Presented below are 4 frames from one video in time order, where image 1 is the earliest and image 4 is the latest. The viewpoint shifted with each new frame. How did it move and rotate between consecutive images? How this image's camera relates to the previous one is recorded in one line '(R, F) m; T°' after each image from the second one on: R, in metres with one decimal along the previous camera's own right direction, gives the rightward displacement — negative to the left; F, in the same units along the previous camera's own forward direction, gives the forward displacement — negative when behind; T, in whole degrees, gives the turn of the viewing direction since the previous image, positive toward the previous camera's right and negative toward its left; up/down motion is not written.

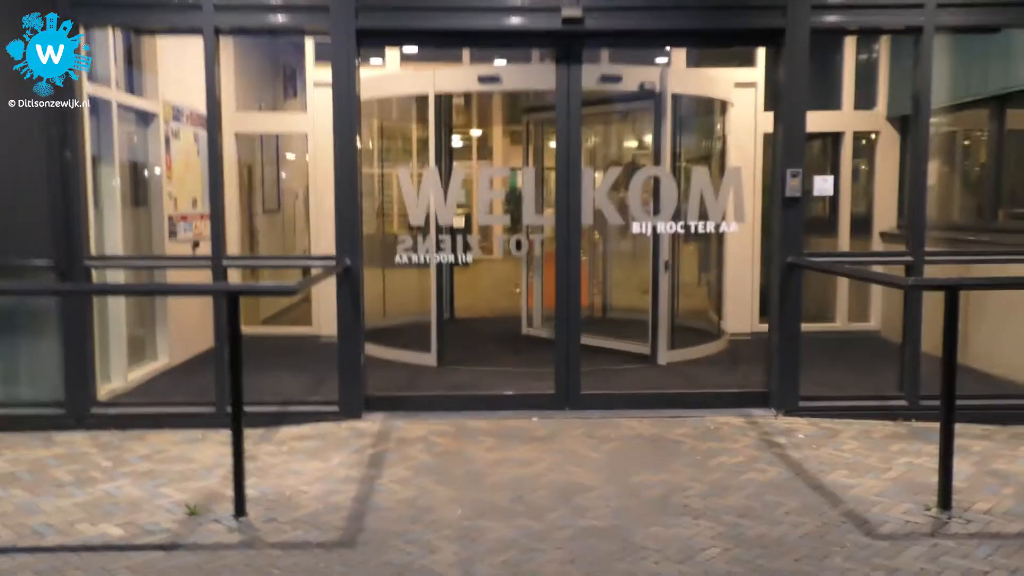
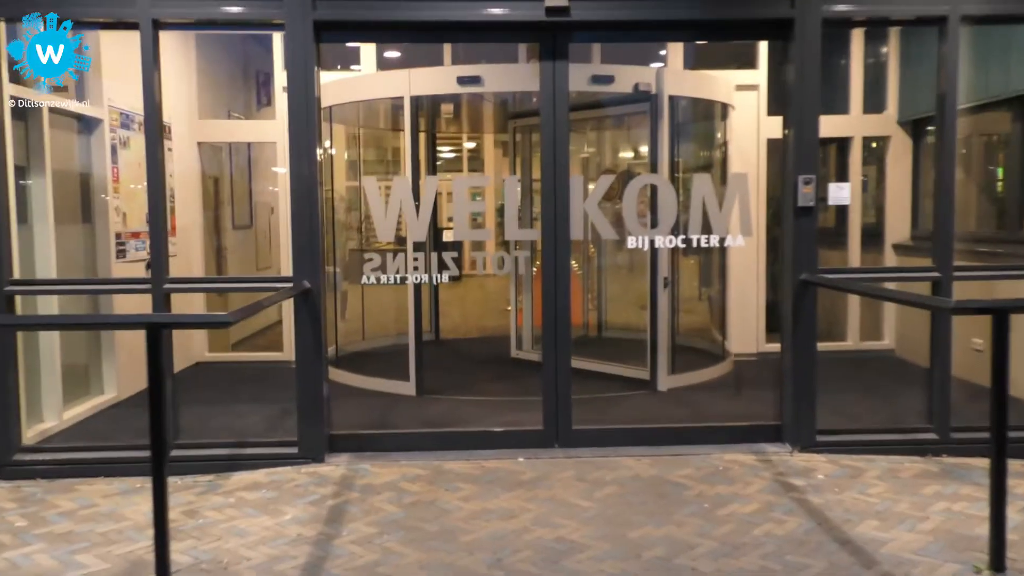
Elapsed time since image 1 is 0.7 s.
(+0.1, +0.5) m; 0°
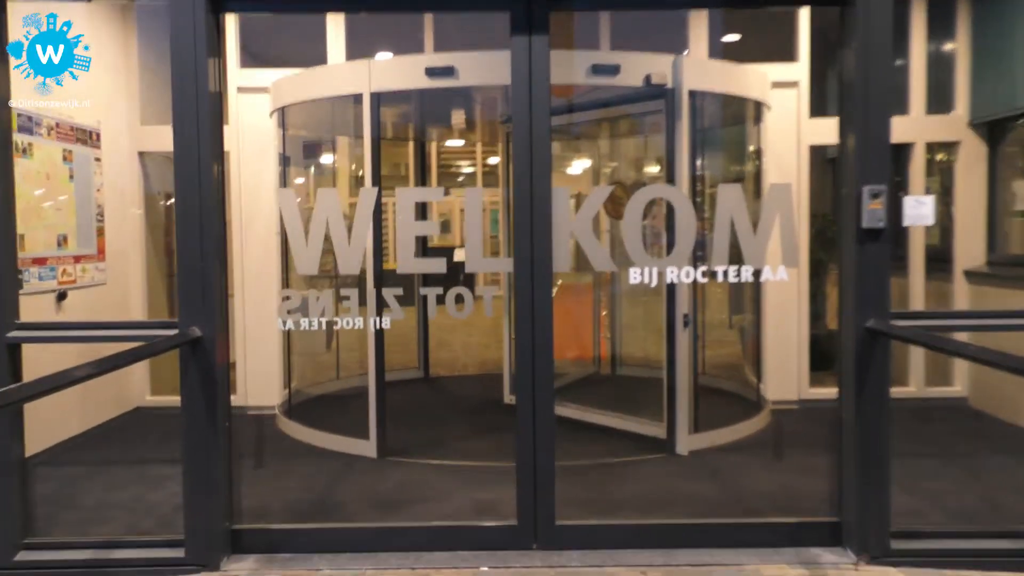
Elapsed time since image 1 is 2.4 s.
(+0.3, +1.0) m; -2°
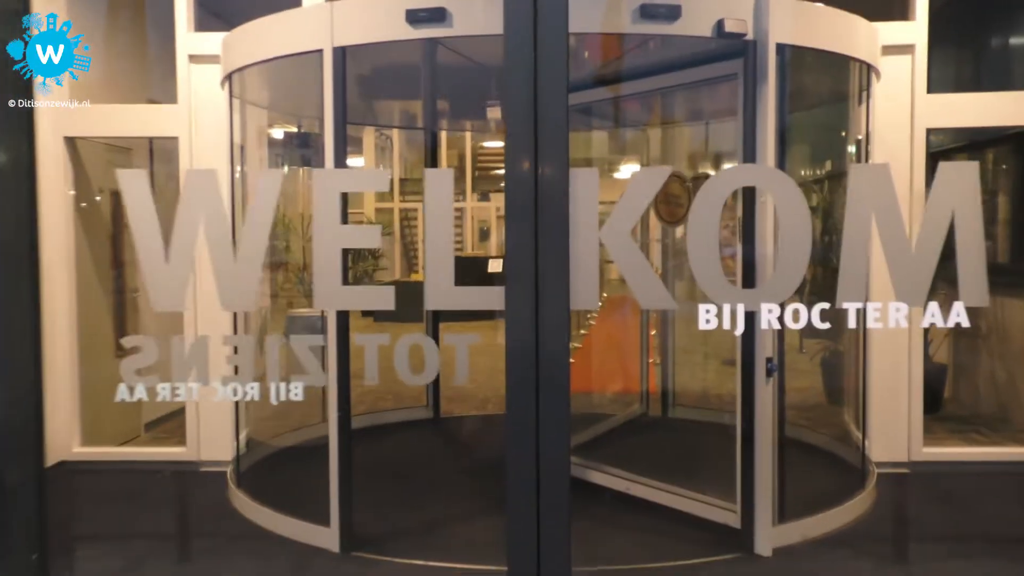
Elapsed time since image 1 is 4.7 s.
(+0.2, +1.3) m; -4°
